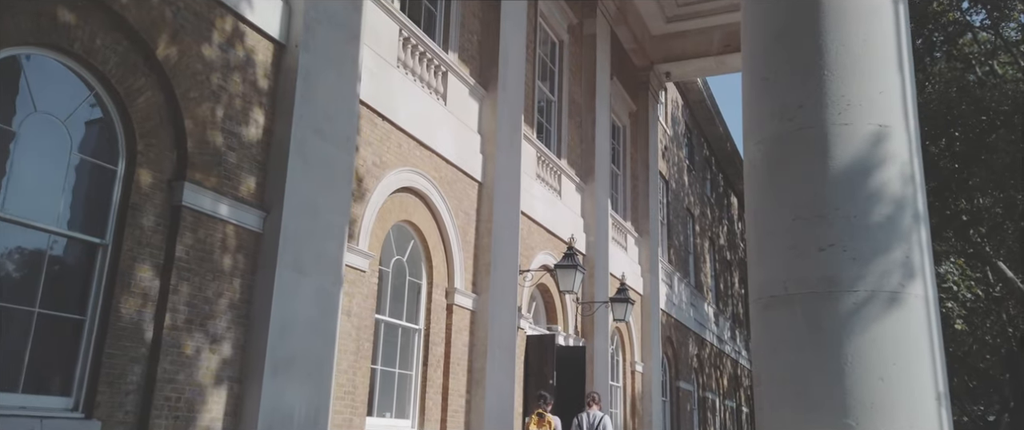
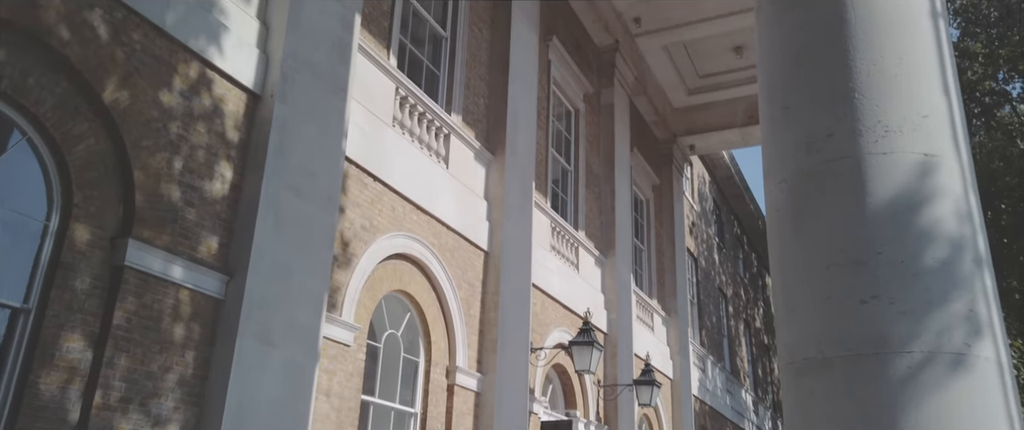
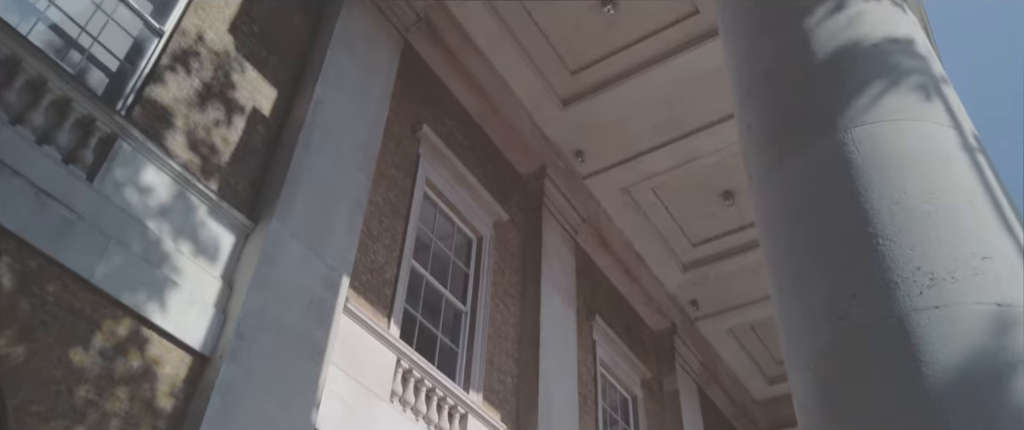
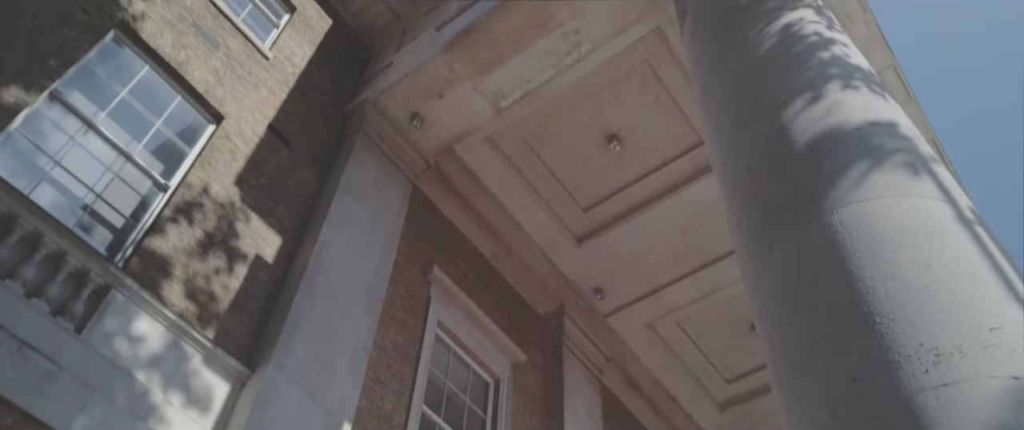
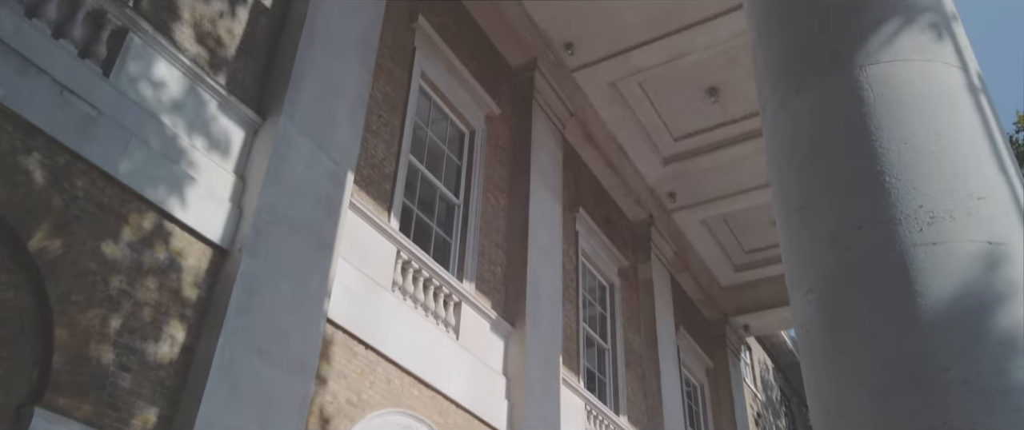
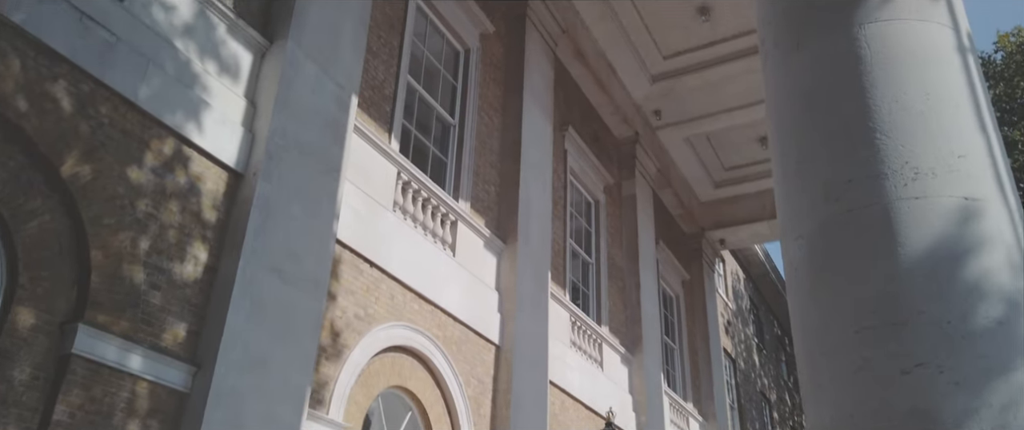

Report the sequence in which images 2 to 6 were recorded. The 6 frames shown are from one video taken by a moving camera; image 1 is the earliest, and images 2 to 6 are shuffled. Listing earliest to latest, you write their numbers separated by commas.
2, 6, 5, 3, 4
